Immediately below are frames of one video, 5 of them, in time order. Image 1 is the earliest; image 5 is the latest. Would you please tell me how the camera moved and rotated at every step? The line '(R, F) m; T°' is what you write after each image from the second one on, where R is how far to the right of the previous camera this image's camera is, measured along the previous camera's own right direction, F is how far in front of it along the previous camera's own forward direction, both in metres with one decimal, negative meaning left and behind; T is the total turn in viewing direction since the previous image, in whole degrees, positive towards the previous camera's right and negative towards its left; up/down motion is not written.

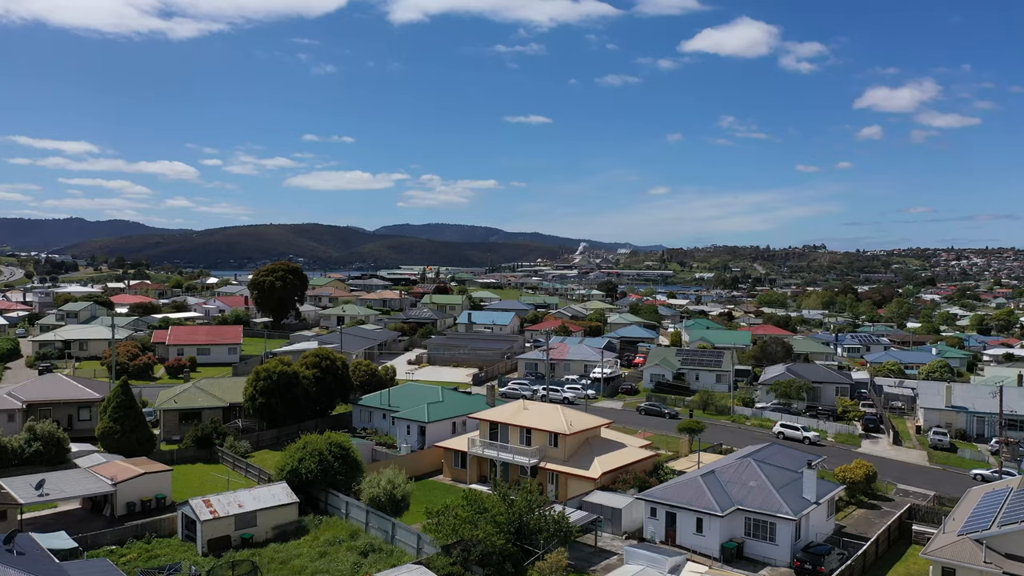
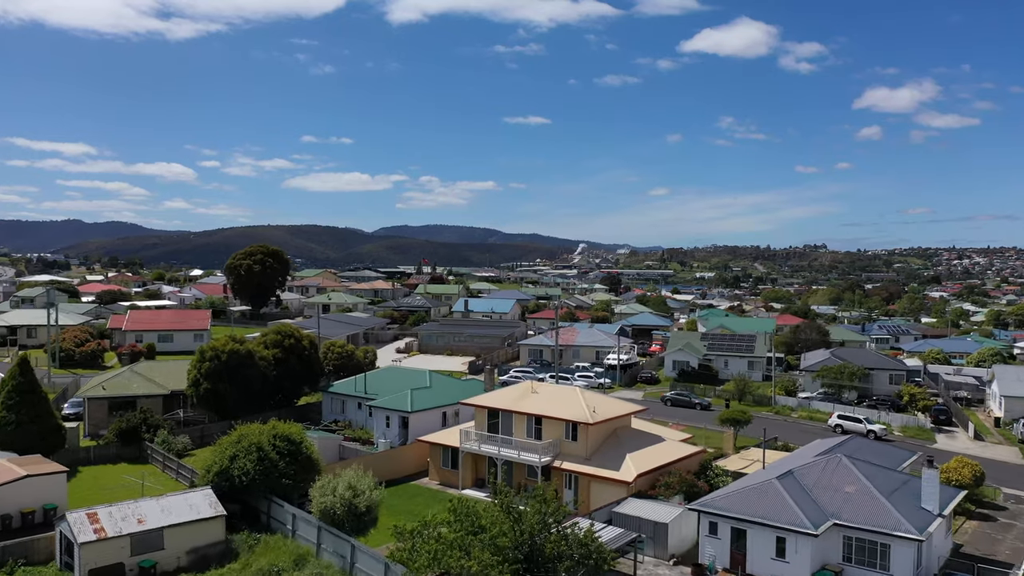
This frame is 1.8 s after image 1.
(-0.2, +8.3) m; 0°
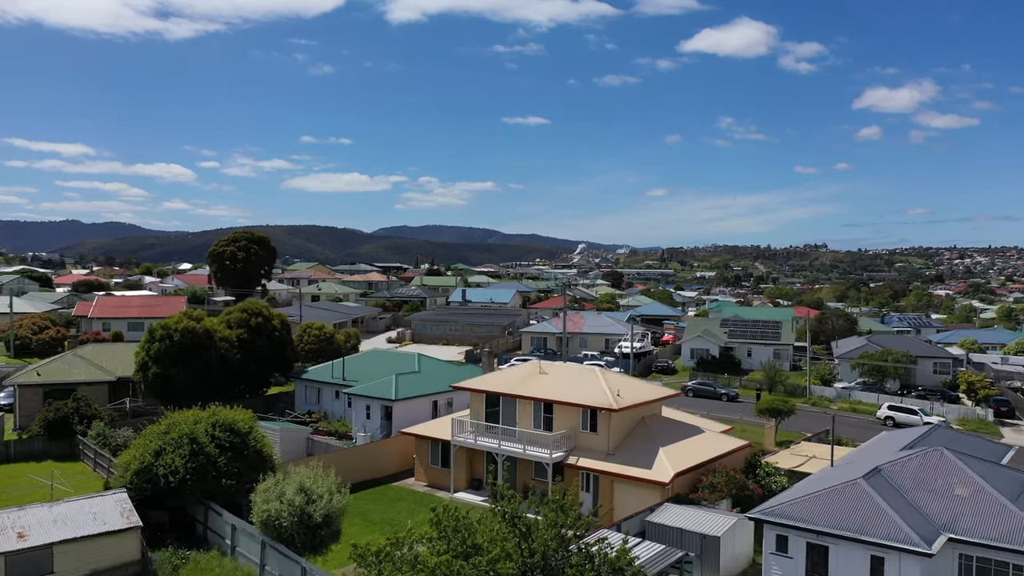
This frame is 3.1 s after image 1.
(-0.1, +5.3) m; 0°
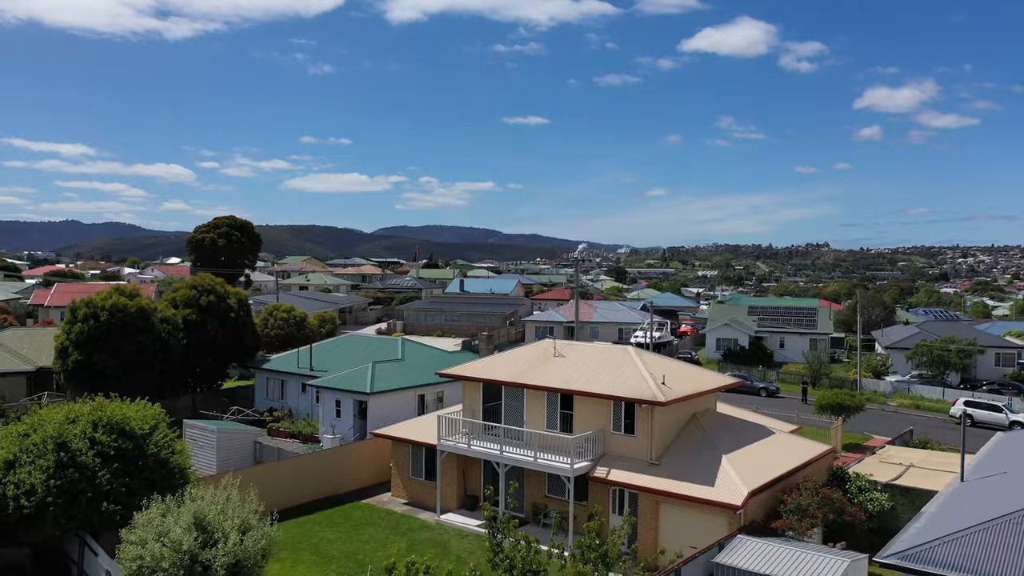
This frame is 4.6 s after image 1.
(-0.1, +5.8) m; 0°
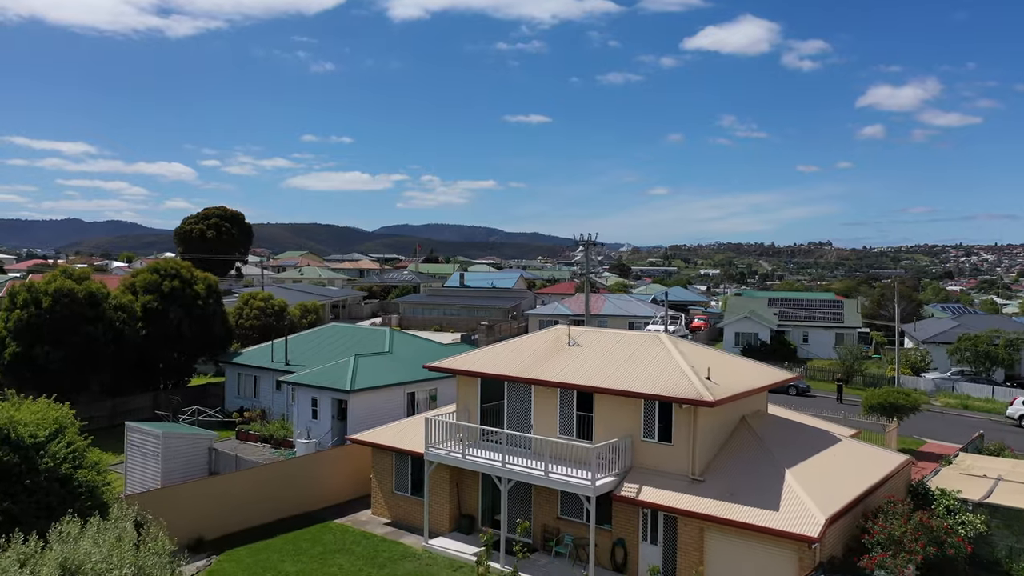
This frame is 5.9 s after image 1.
(-0.1, +3.3) m; 0°
